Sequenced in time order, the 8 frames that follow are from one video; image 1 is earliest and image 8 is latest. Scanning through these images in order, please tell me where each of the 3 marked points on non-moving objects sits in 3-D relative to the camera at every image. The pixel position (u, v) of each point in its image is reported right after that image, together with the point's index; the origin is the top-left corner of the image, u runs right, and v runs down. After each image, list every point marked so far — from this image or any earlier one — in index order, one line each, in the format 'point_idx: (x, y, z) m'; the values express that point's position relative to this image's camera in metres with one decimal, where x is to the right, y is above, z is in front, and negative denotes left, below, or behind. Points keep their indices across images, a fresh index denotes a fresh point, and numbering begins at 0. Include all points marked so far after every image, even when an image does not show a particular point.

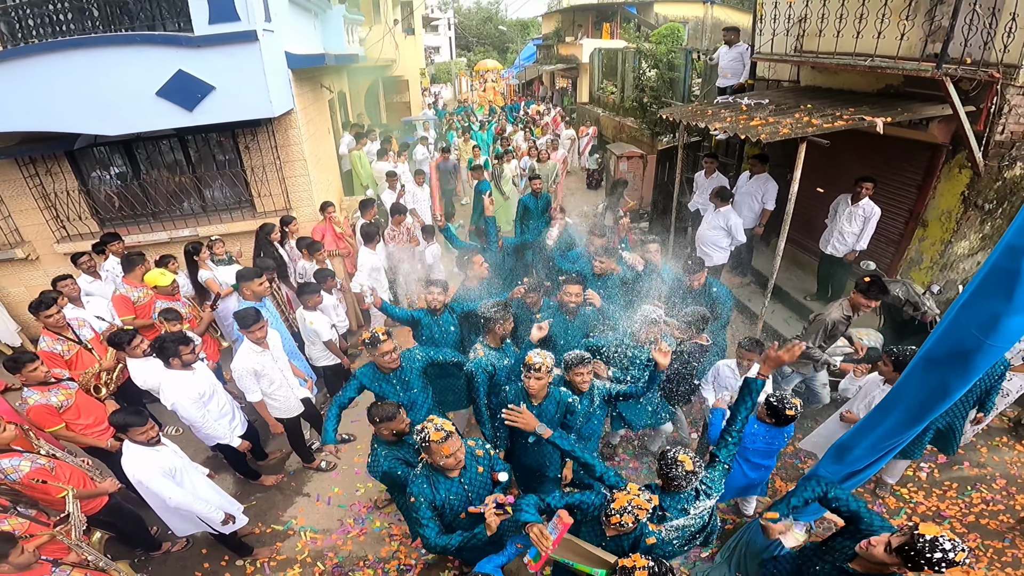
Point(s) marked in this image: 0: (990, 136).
0: (+4.5, +1.4, +4.7) m
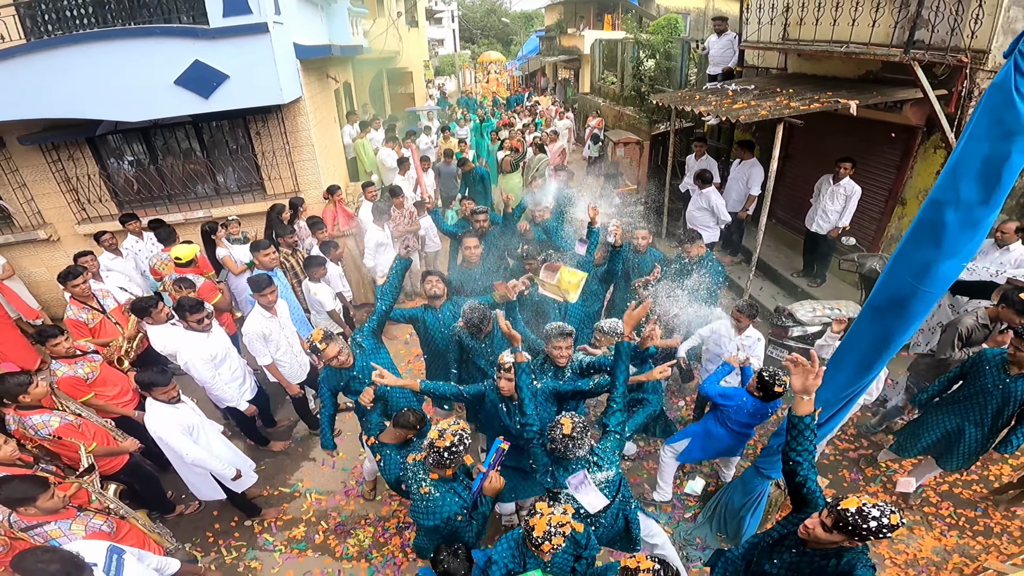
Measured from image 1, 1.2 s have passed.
0: (+4.5, +1.7, +4.9) m
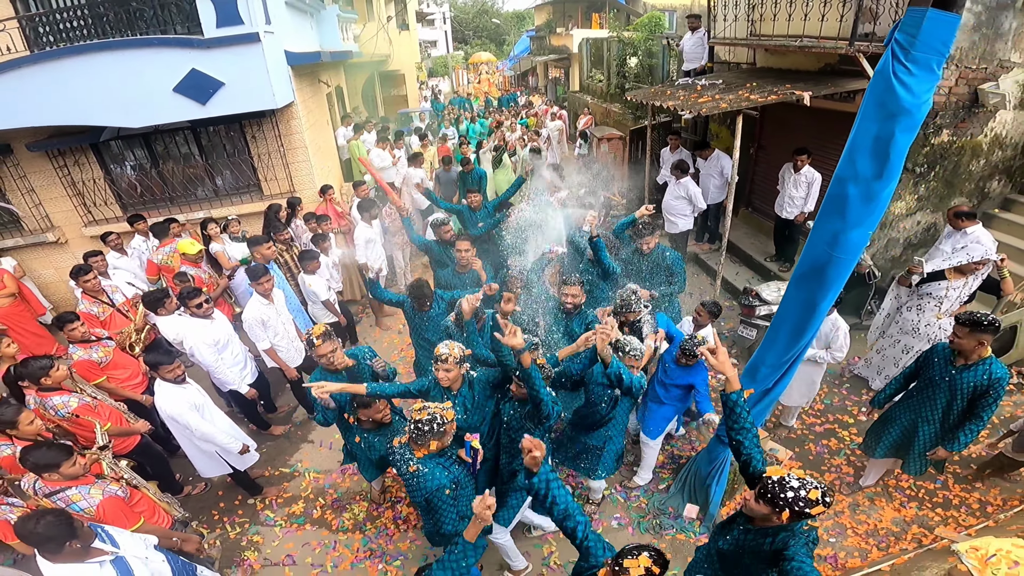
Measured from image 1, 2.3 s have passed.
0: (+4.2, +1.9, +5.3) m
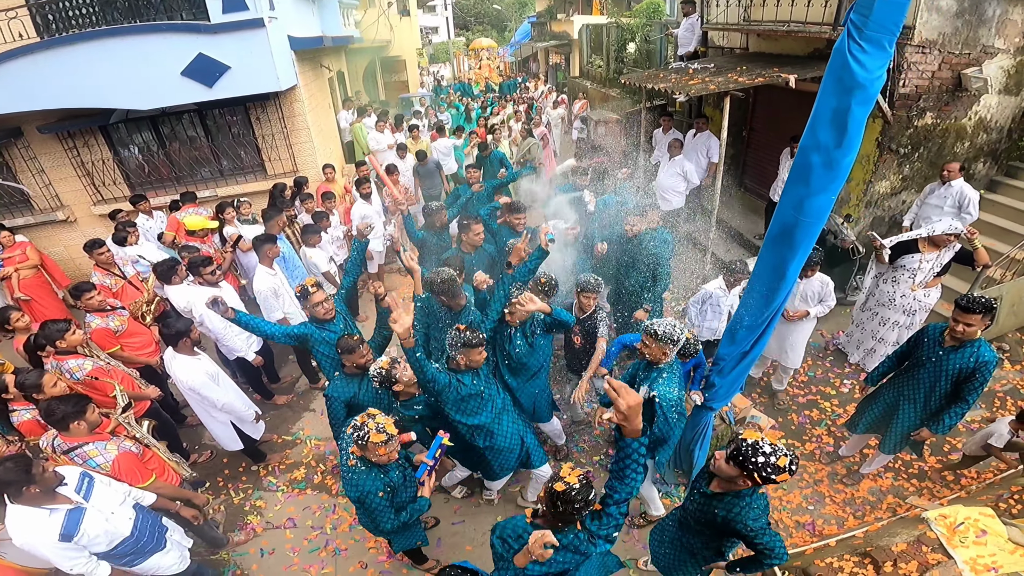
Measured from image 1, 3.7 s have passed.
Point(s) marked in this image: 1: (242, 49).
0: (+4.2, +2.2, +5.4) m
1: (-3.6, +3.2, +6.7) m
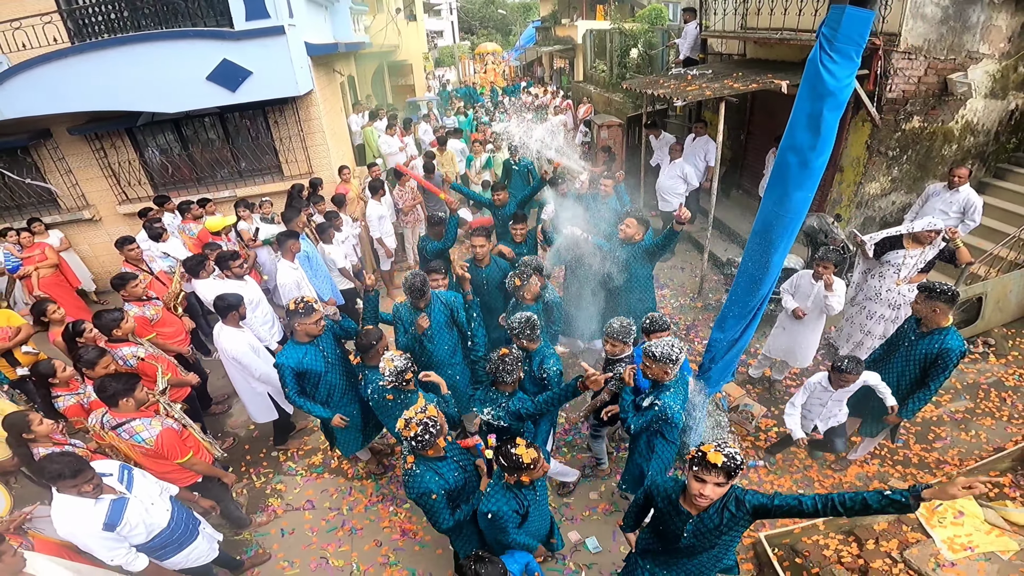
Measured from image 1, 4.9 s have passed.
0: (+4.2, +2.2, +5.7) m
1: (-3.5, +3.3, +7.0) m
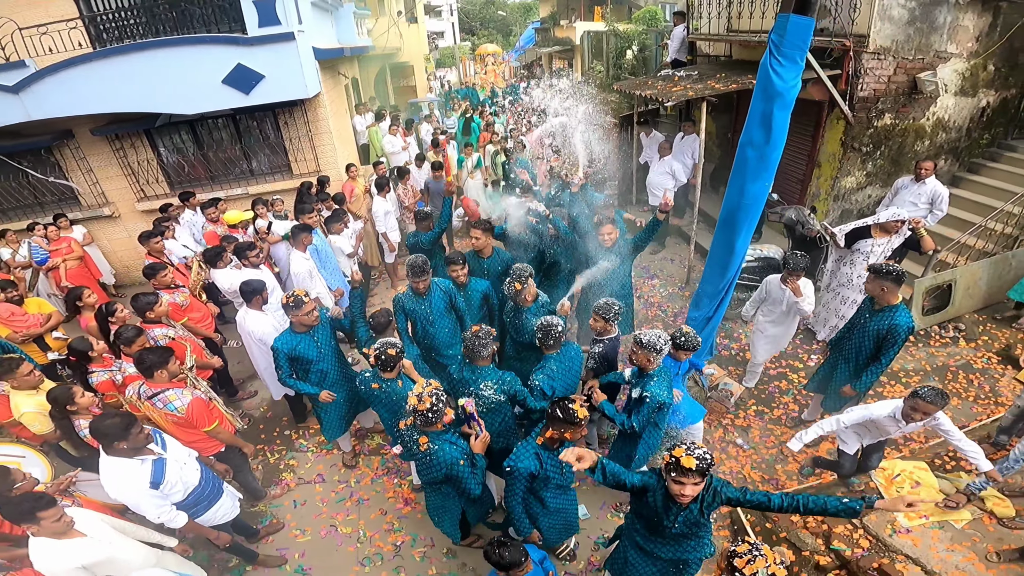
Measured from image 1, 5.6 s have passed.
0: (+4.2, +2.4, +6.0) m
1: (-3.6, +3.4, +7.5) m
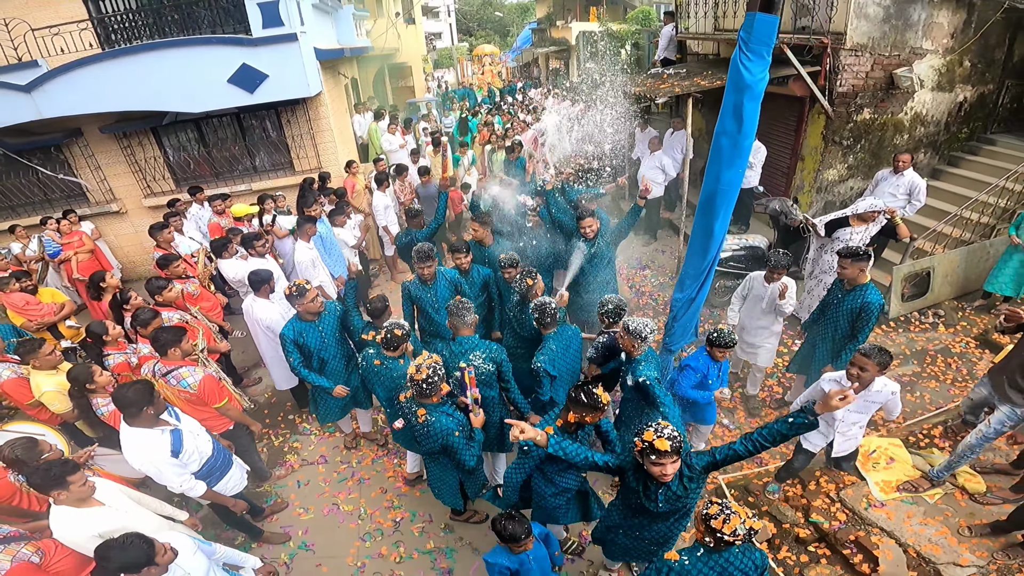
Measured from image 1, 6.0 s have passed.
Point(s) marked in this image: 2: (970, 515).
0: (+4.1, +2.5, +6.3) m
1: (-3.7, +3.5, +7.7) m
2: (+3.8, -1.9, +4.1) m
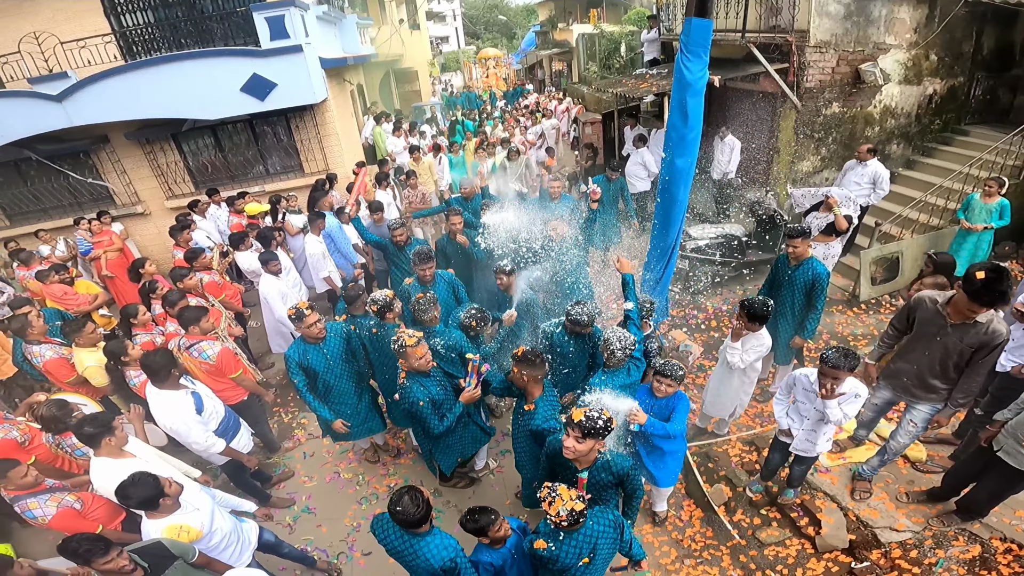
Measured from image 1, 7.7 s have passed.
0: (+3.9, +2.7, +6.7) m
1: (-3.8, +3.7, +8.3) m
2: (+3.6, -1.7, +4.5) m
